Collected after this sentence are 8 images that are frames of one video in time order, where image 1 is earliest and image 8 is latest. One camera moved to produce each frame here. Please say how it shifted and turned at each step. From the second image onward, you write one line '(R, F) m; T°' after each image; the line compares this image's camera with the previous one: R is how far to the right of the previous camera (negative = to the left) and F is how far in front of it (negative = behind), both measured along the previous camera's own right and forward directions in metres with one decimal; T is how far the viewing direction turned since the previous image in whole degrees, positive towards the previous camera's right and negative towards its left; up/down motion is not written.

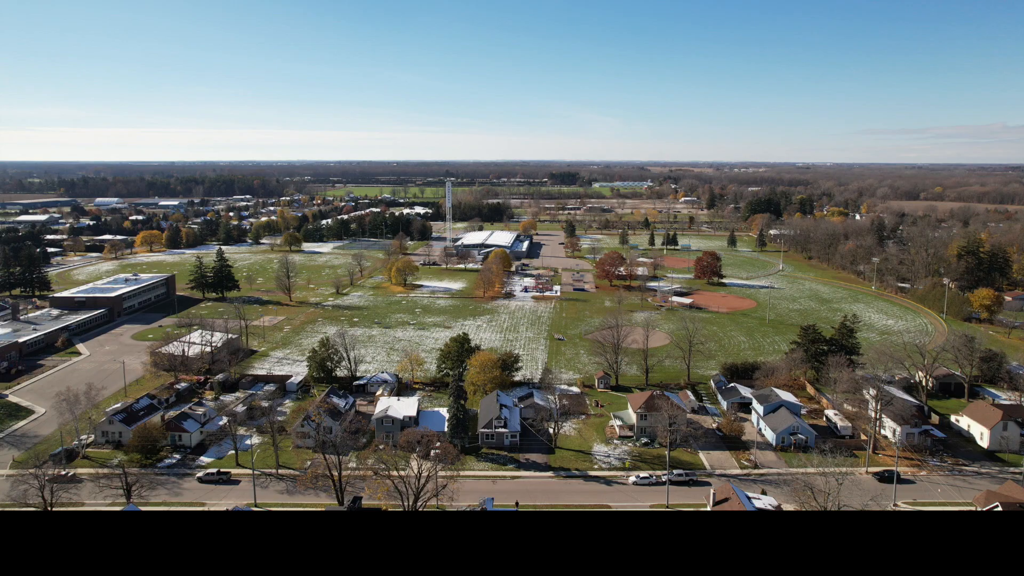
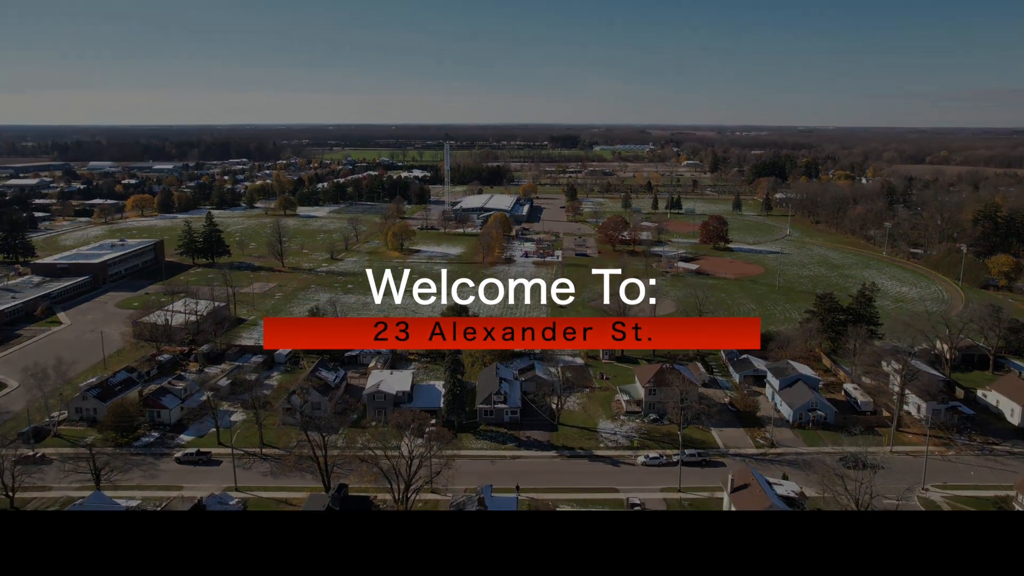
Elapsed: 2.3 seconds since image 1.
(0.0, +2.3) m; 0°
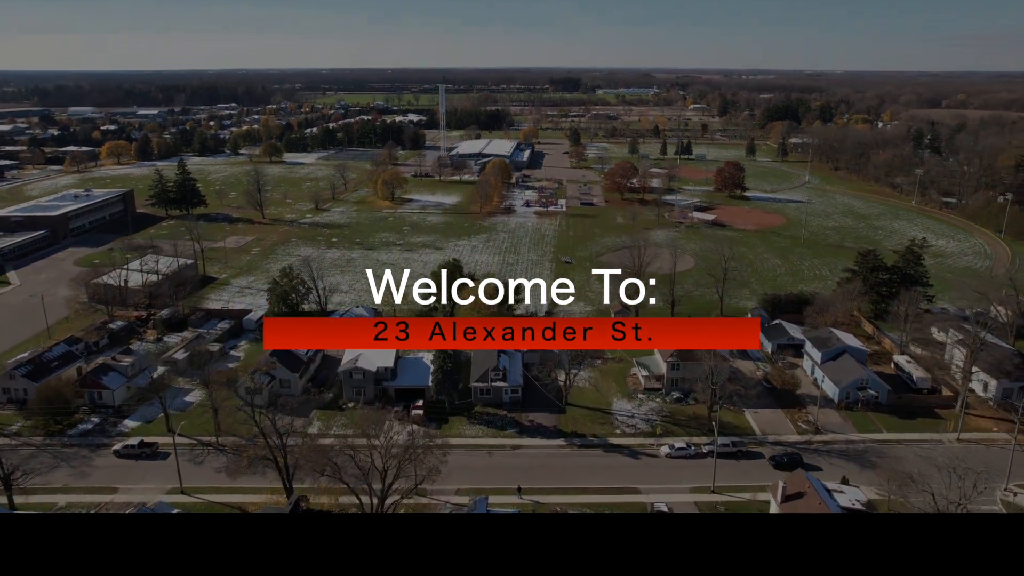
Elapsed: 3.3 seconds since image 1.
(0.0, +4.8) m; 0°
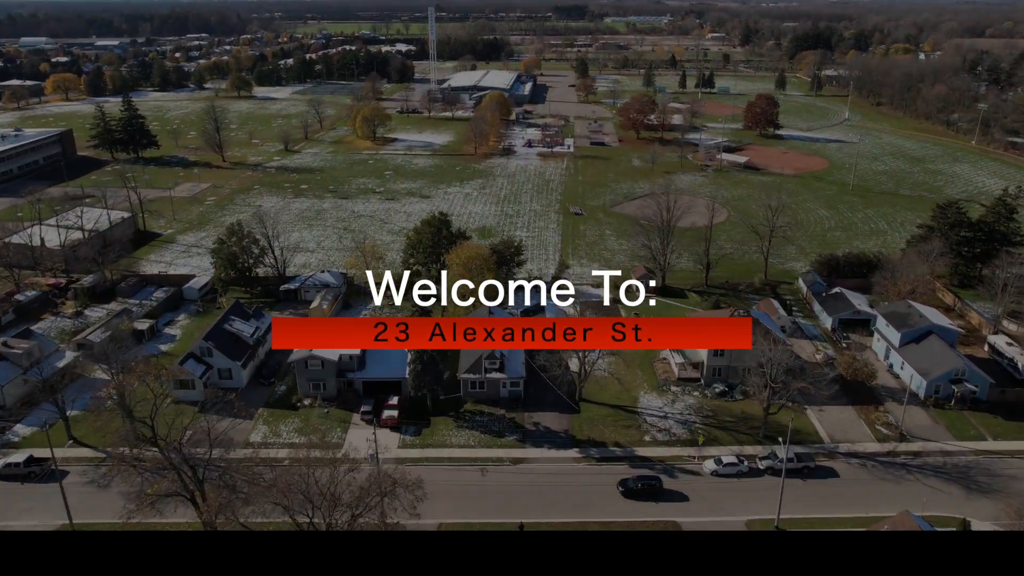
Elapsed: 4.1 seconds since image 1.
(0.0, +6.0) m; 0°
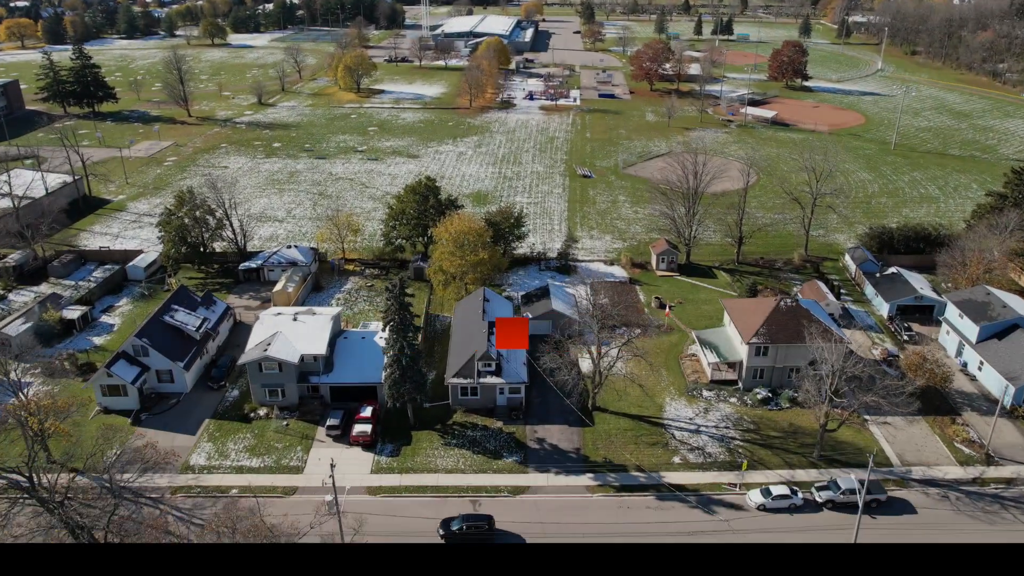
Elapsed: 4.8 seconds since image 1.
(0.0, +3.9) m; 0°
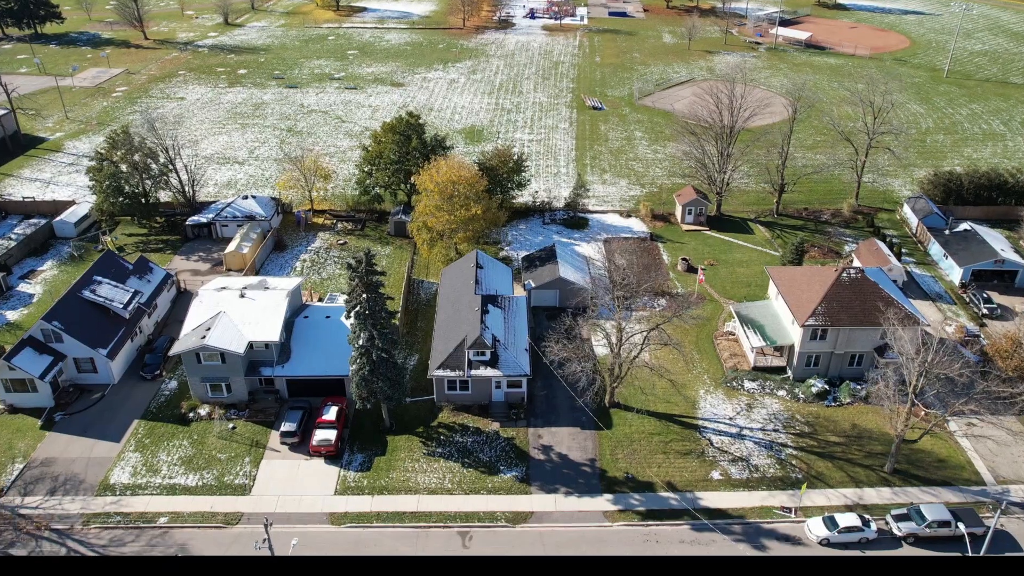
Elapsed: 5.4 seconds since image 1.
(0.0, +3.6) m; 0°
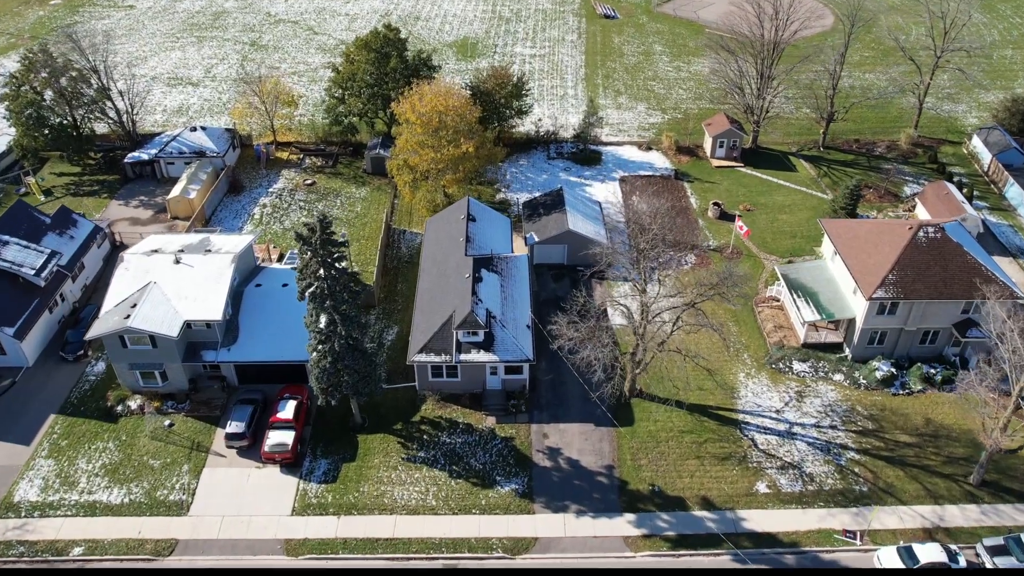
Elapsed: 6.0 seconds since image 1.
(0.0, +2.9) m; 0°
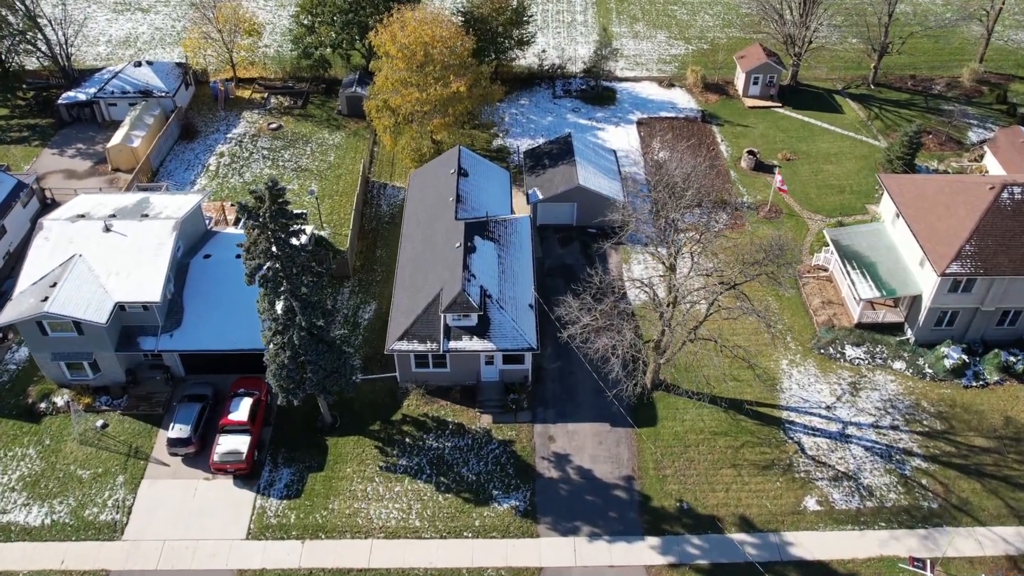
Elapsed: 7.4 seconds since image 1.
(0.0, +2.0) m; 0°
